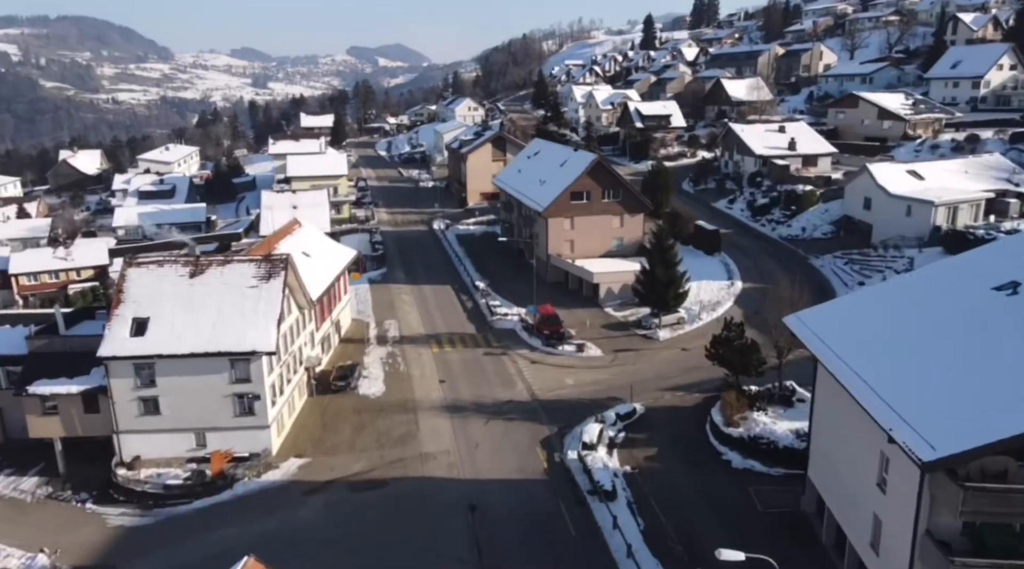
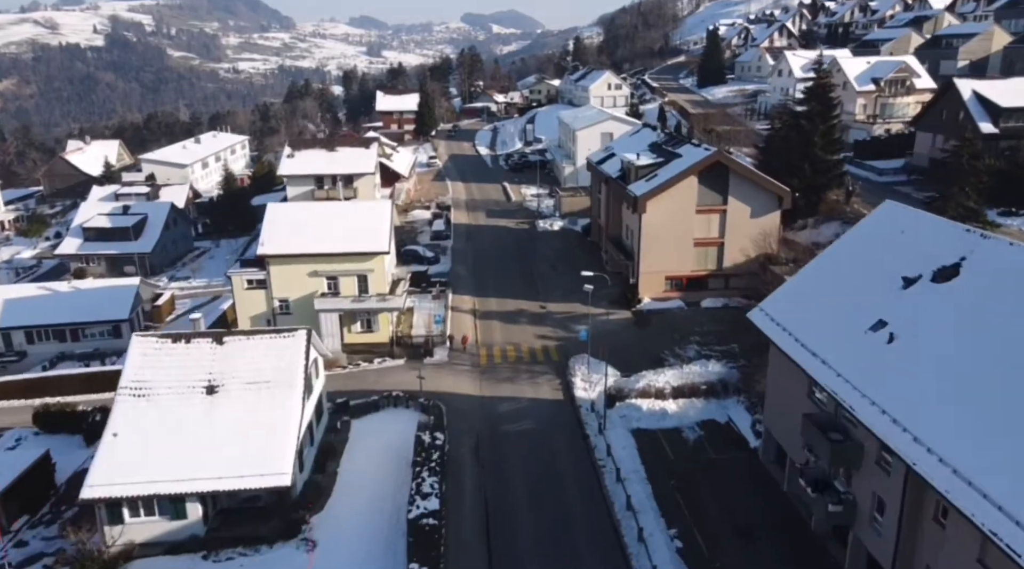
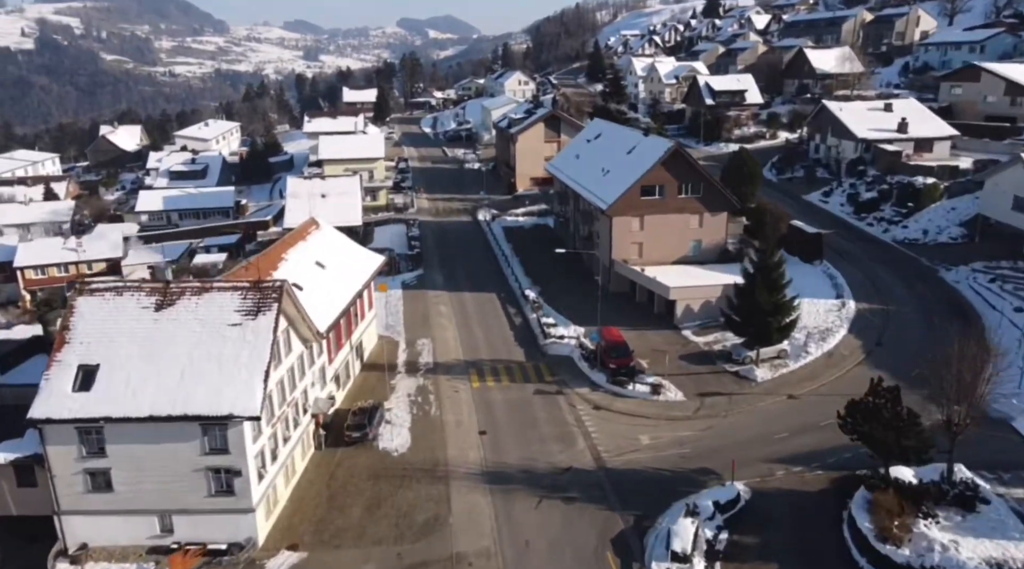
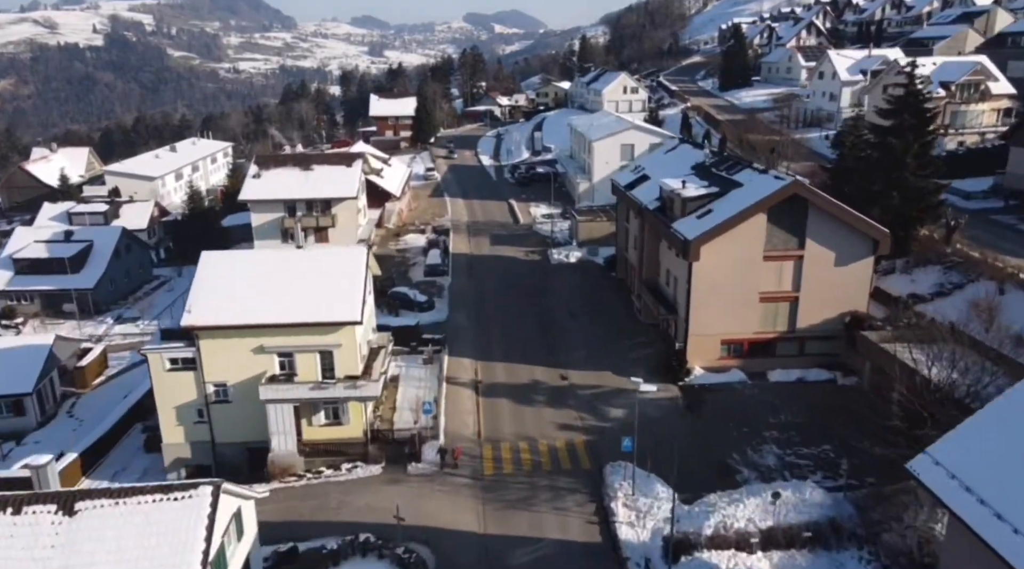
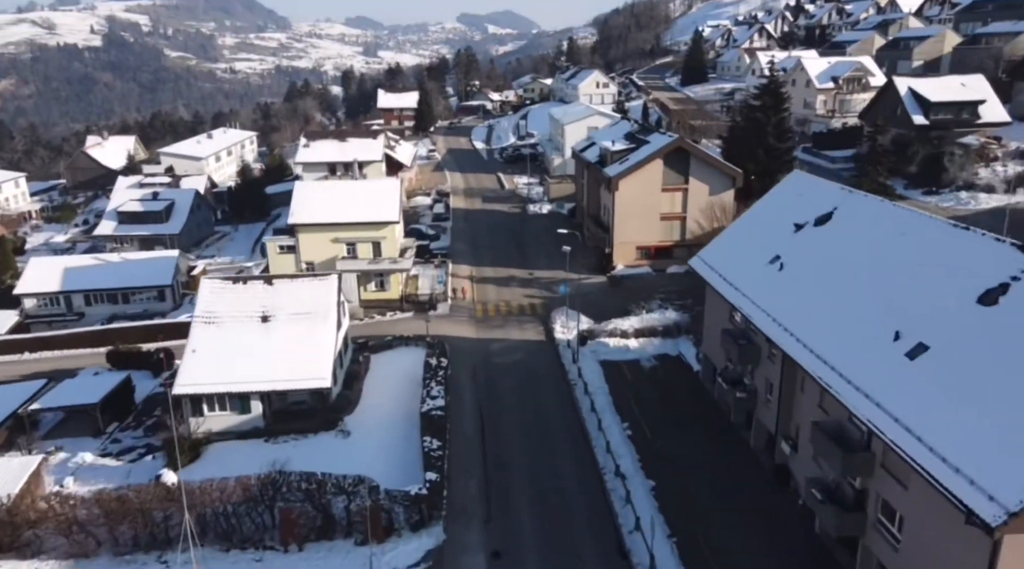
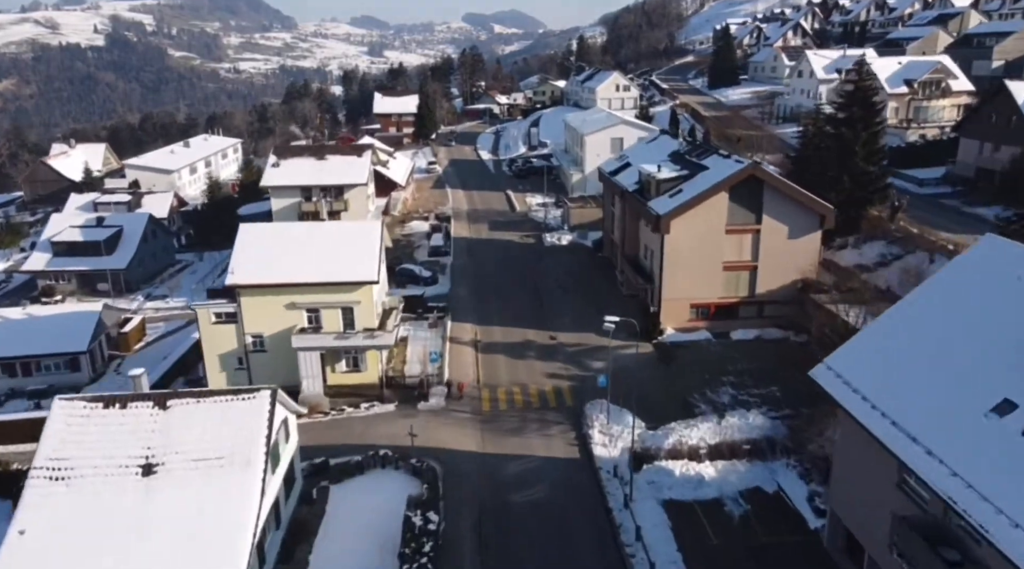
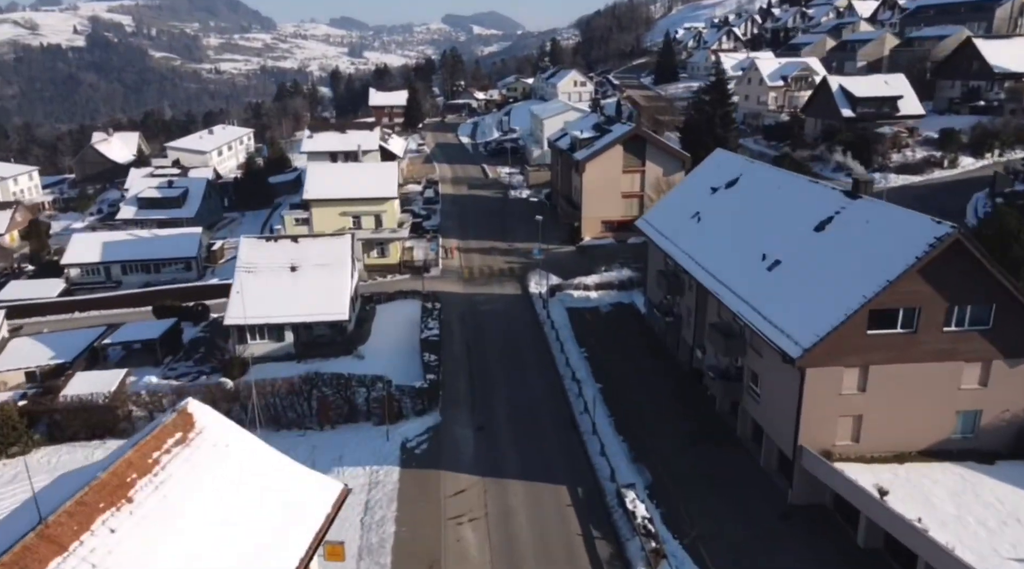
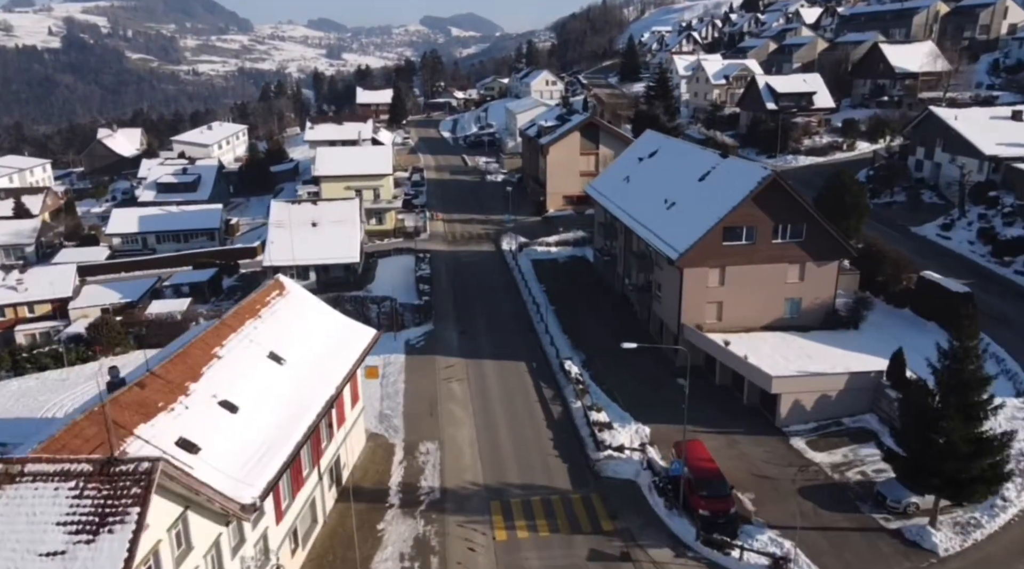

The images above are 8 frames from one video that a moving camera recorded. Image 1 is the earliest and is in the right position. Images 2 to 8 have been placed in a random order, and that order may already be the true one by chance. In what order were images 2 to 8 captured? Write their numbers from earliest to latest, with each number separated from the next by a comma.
3, 8, 7, 5, 2, 6, 4
